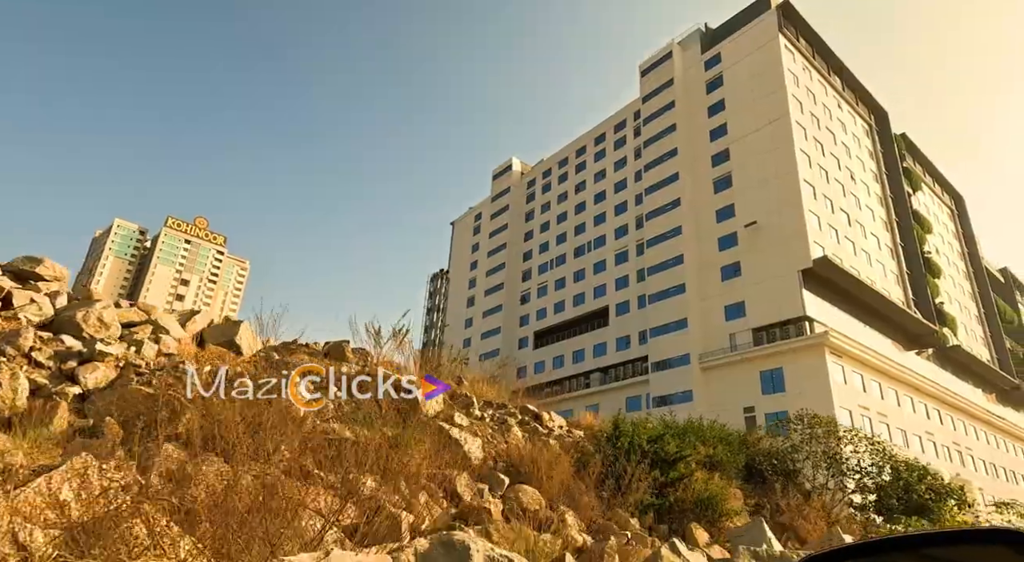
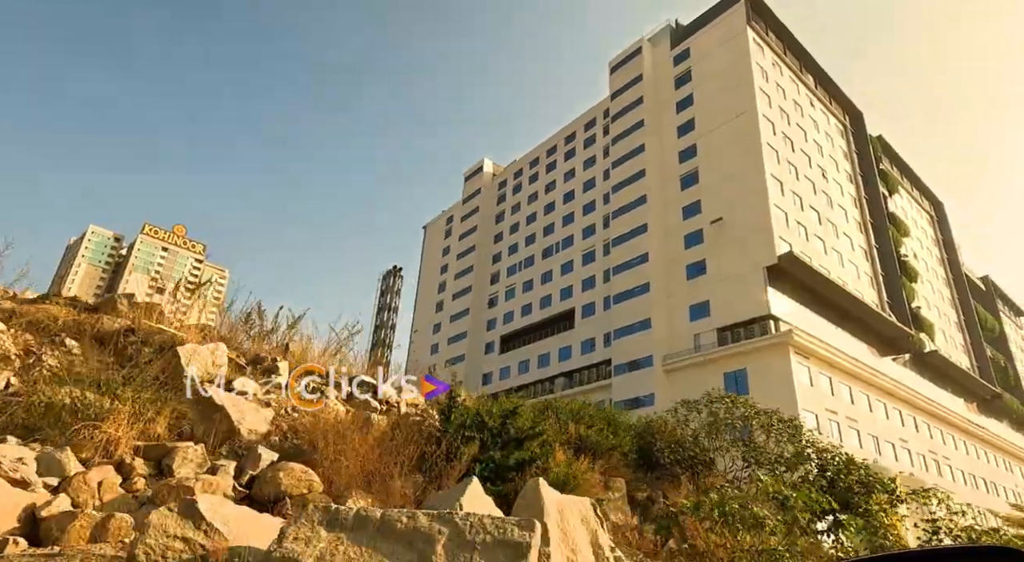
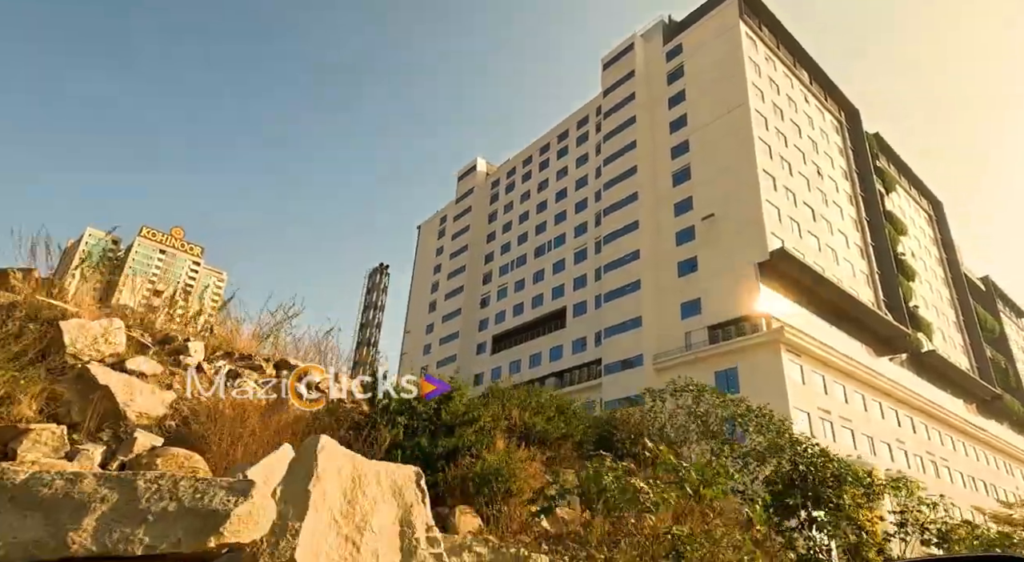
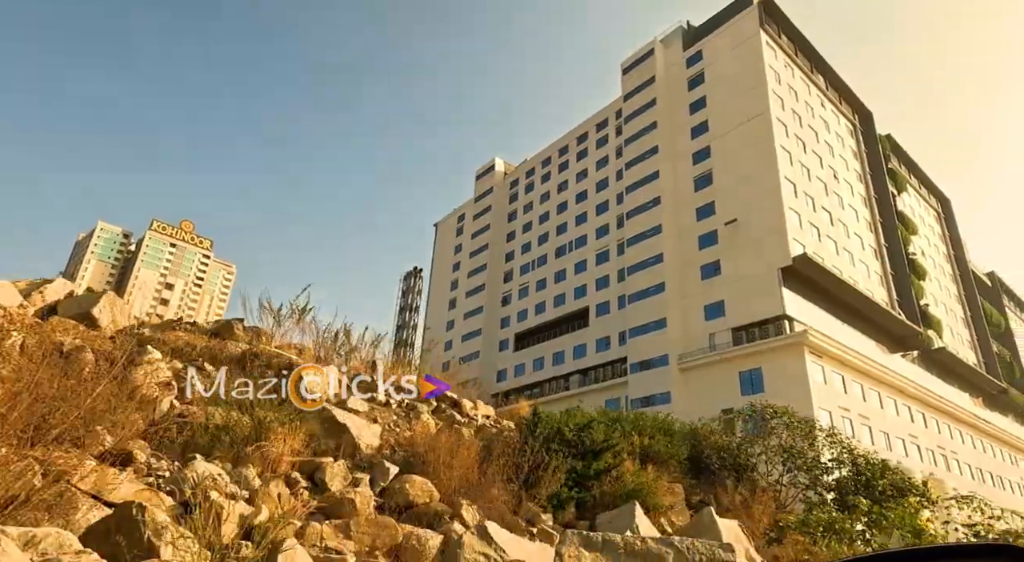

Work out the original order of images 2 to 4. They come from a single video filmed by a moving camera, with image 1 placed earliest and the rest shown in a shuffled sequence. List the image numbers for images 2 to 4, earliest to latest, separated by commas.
4, 2, 3
